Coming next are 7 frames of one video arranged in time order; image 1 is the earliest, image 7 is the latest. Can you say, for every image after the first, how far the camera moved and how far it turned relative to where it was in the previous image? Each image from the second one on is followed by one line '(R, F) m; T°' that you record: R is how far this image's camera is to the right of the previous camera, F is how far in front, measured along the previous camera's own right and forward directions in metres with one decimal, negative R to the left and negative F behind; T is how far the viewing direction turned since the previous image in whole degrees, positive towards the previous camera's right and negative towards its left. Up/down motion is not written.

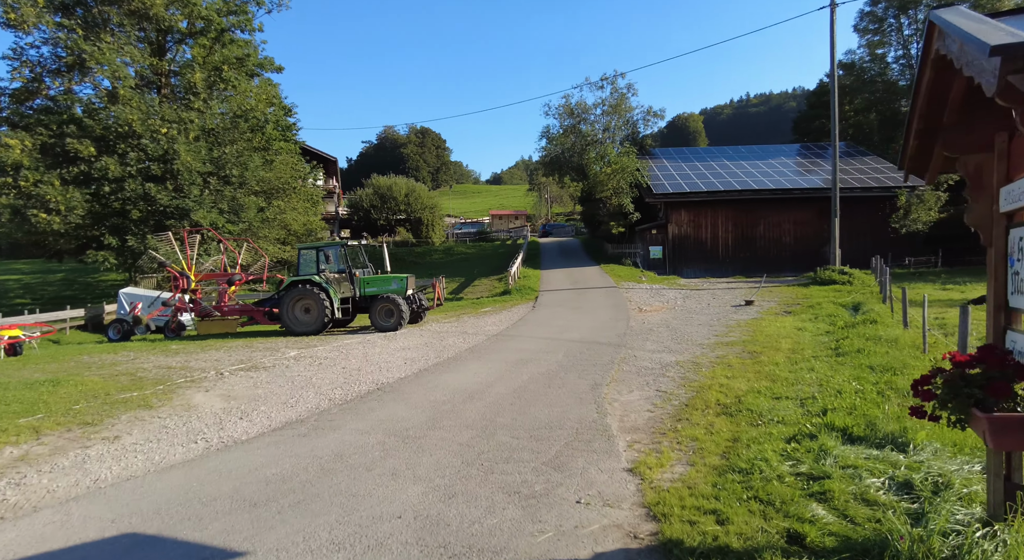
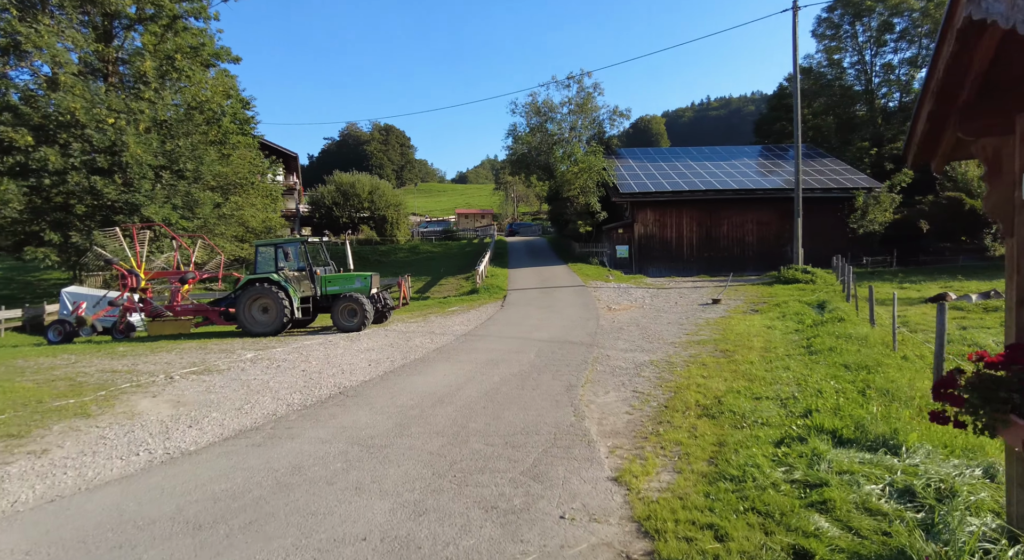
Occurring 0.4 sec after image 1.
(-0.1, +0.3) m; +4°
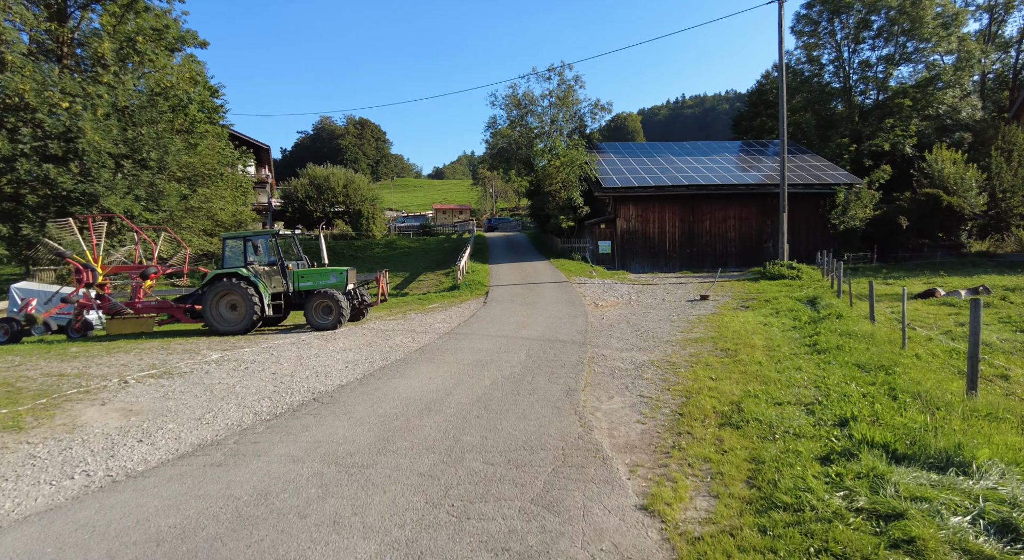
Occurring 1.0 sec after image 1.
(-0.2, +0.6) m; +2°
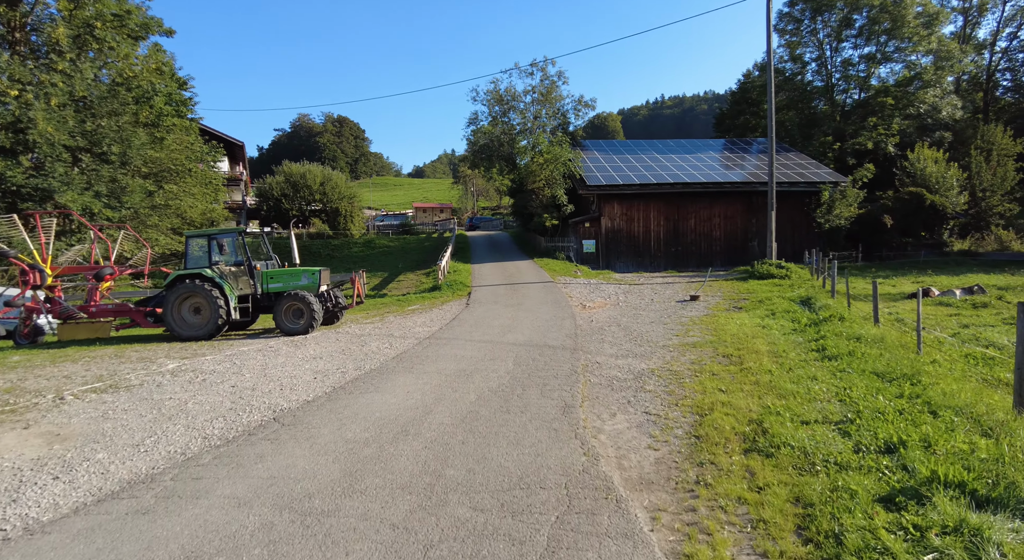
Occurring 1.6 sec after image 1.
(-0.1, +0.7) m; +2°
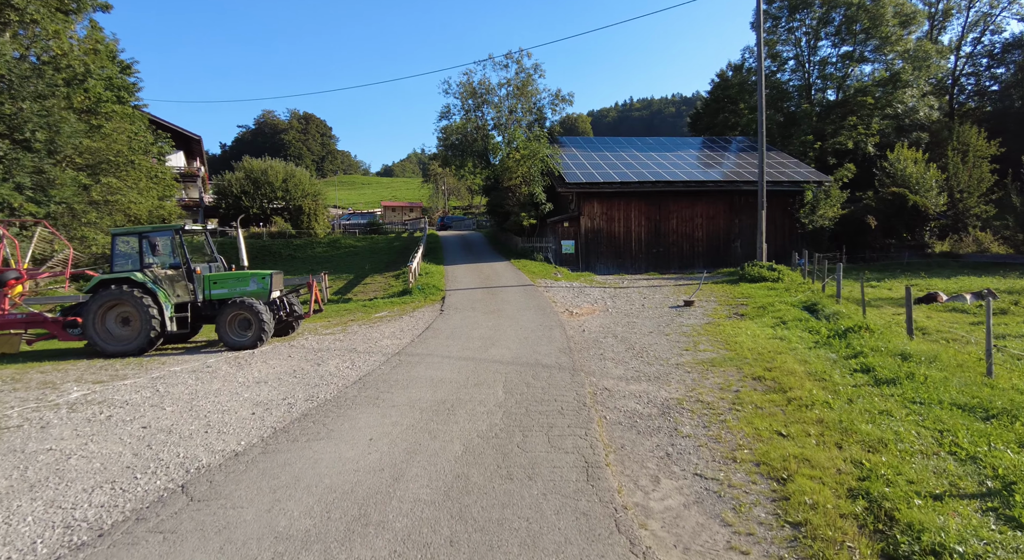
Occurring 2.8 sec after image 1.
(-0.2, +1.4) m; +3°
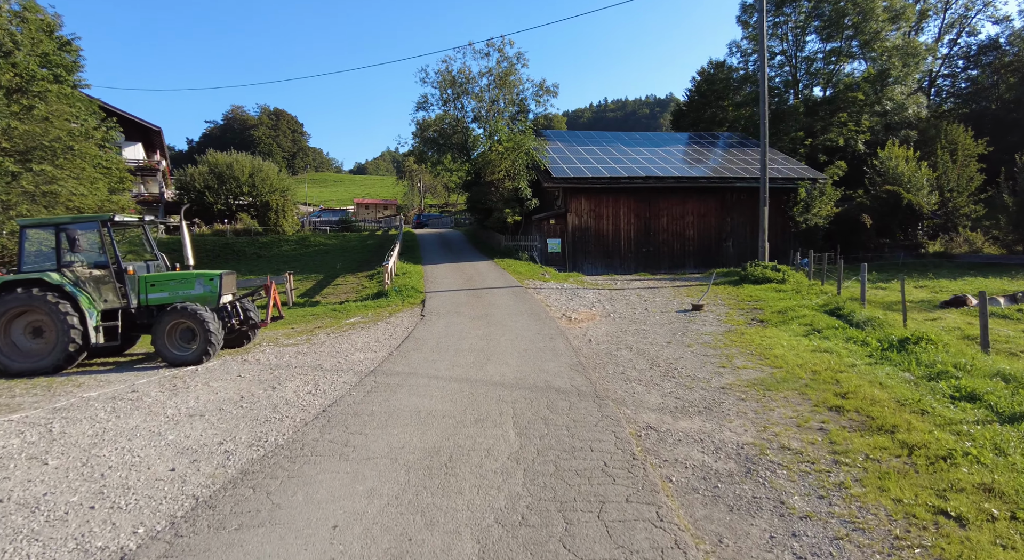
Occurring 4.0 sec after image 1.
(-0.3, +1.5) m; +3°
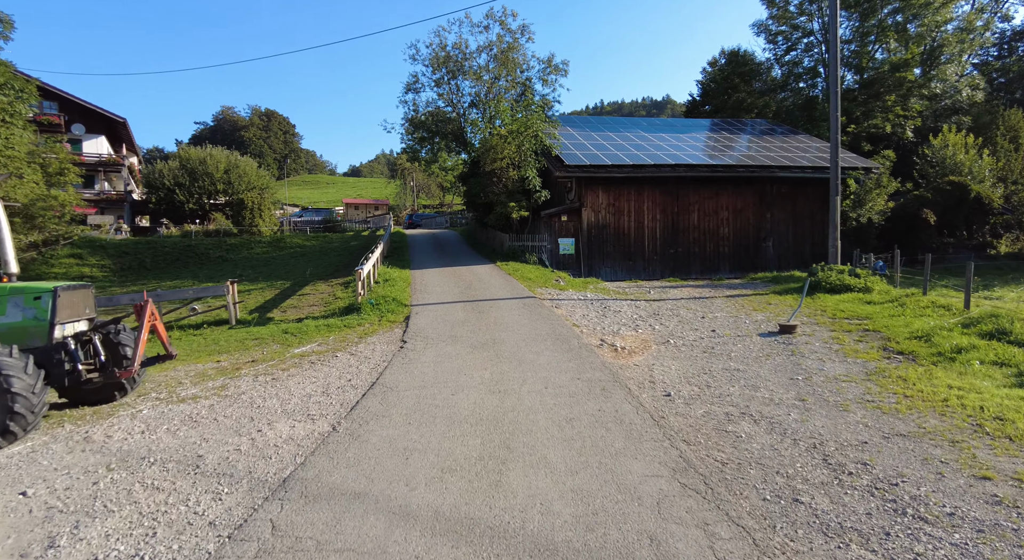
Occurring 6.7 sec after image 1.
(-0.3, +3.5) m; 0°
